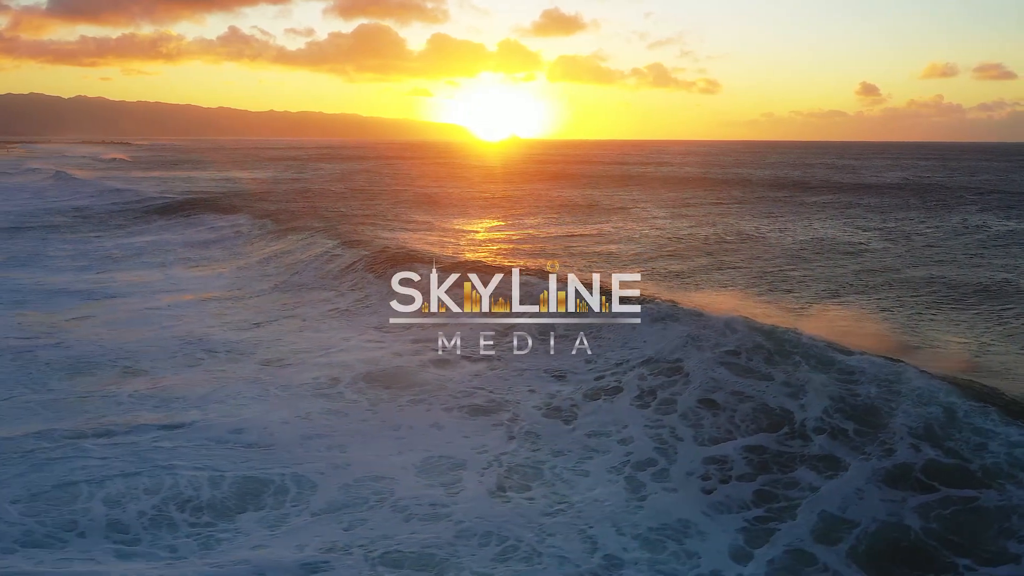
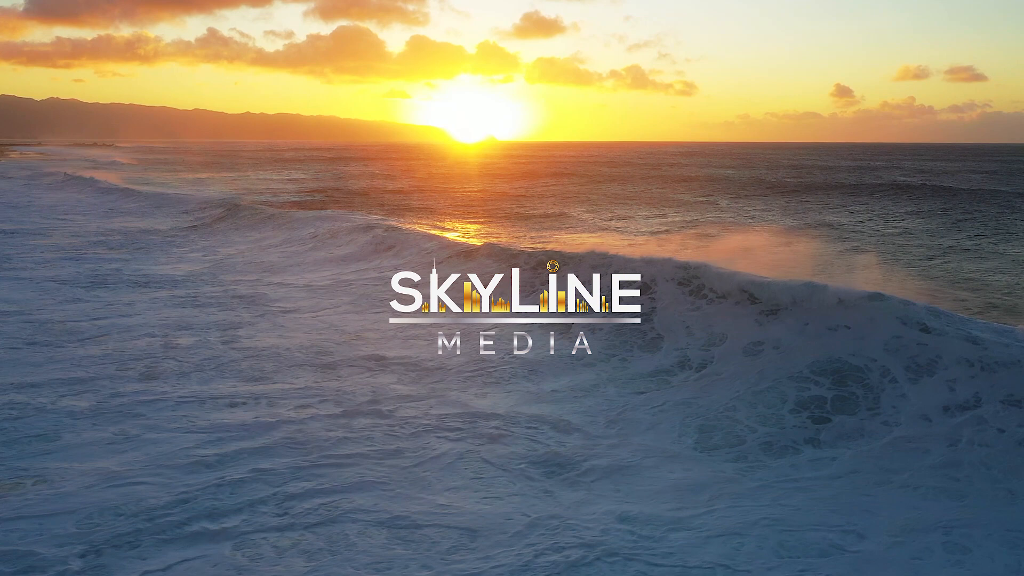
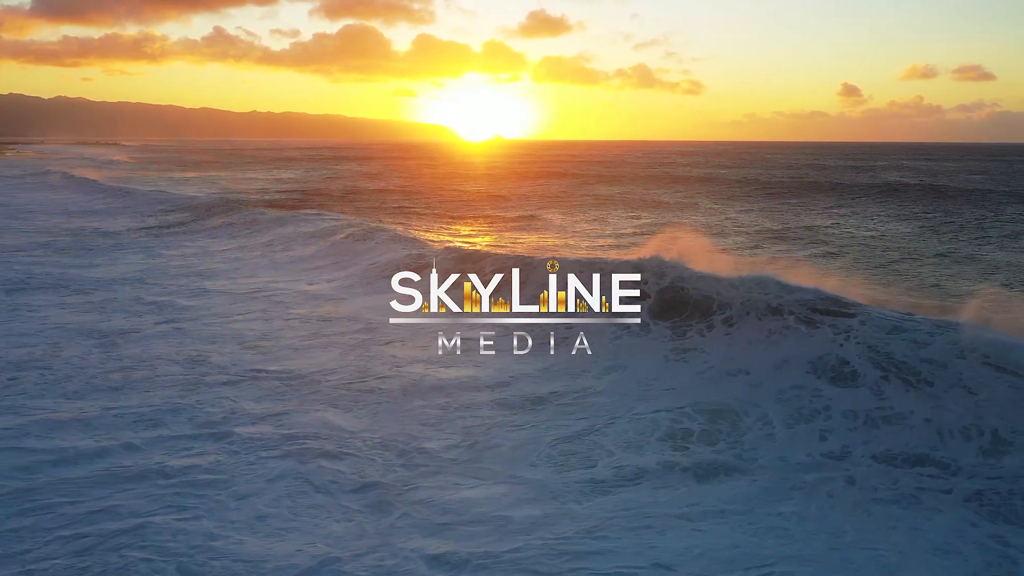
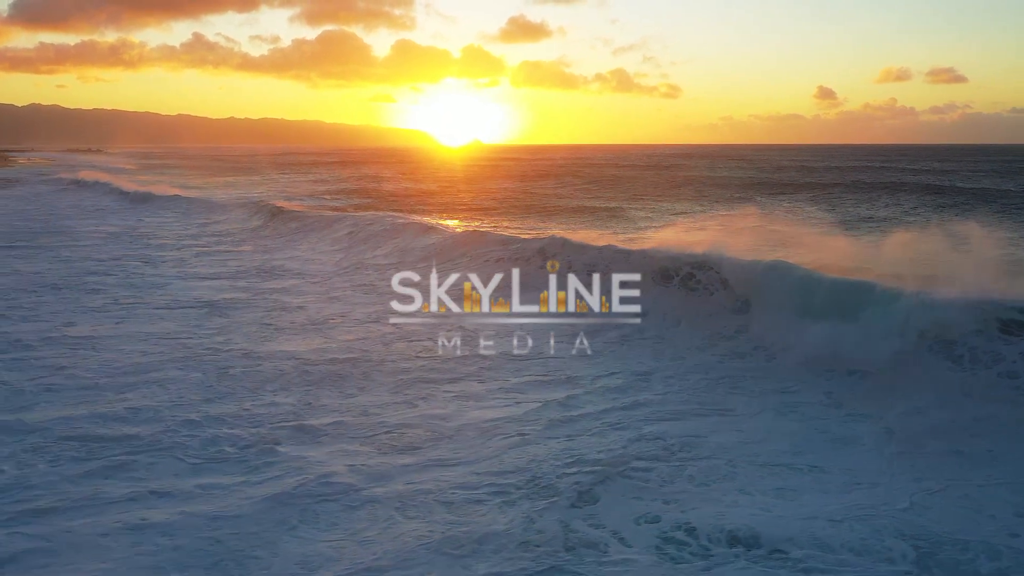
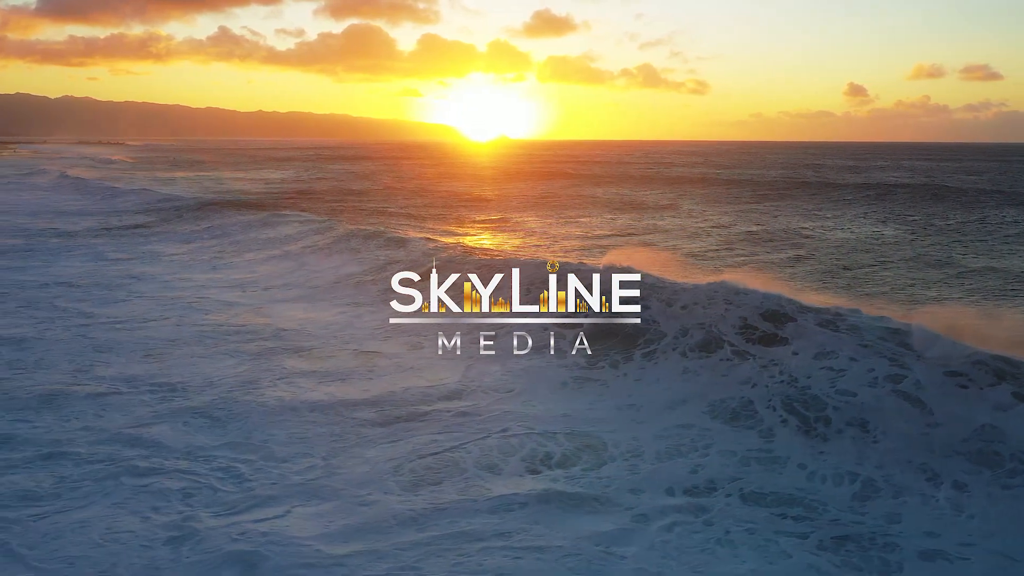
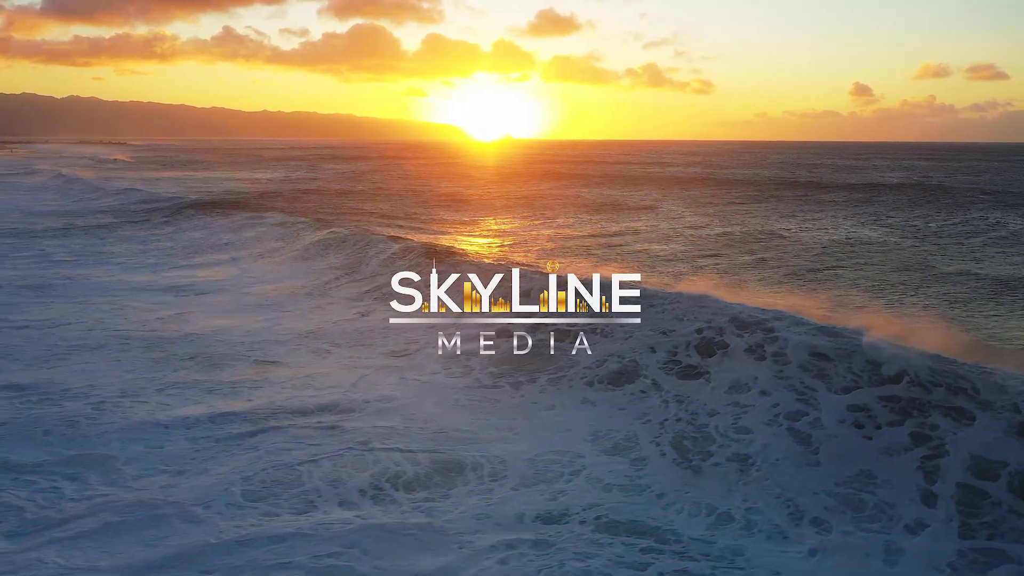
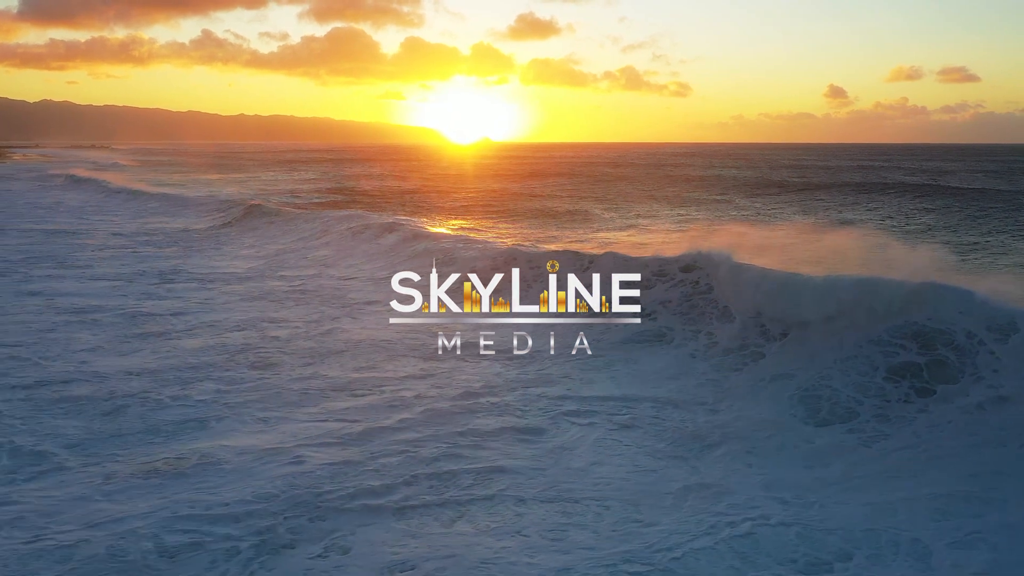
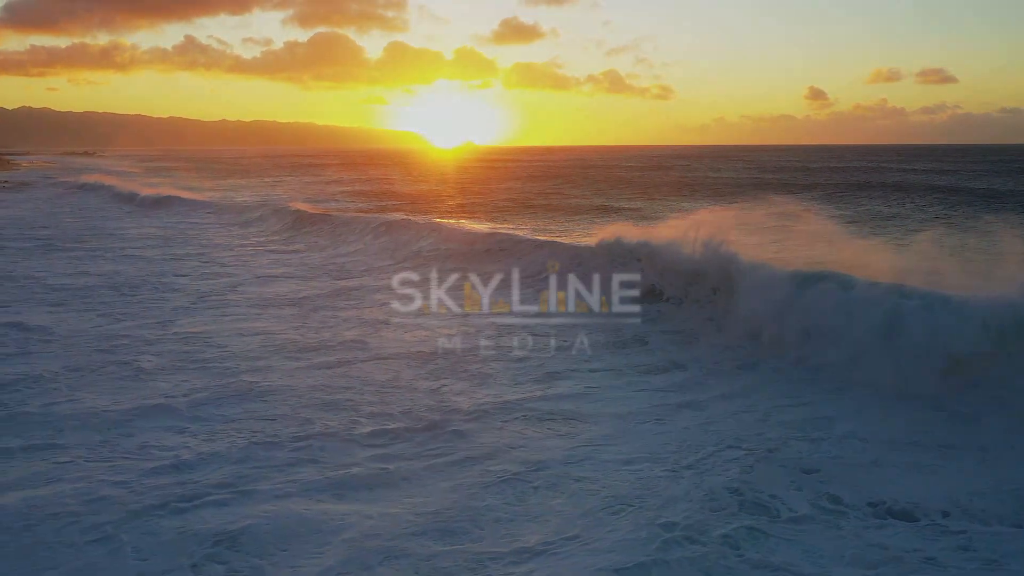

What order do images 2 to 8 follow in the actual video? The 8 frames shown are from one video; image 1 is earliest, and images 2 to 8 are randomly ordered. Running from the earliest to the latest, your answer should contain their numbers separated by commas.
6, 5, 3, 2, 7, 4, 8
